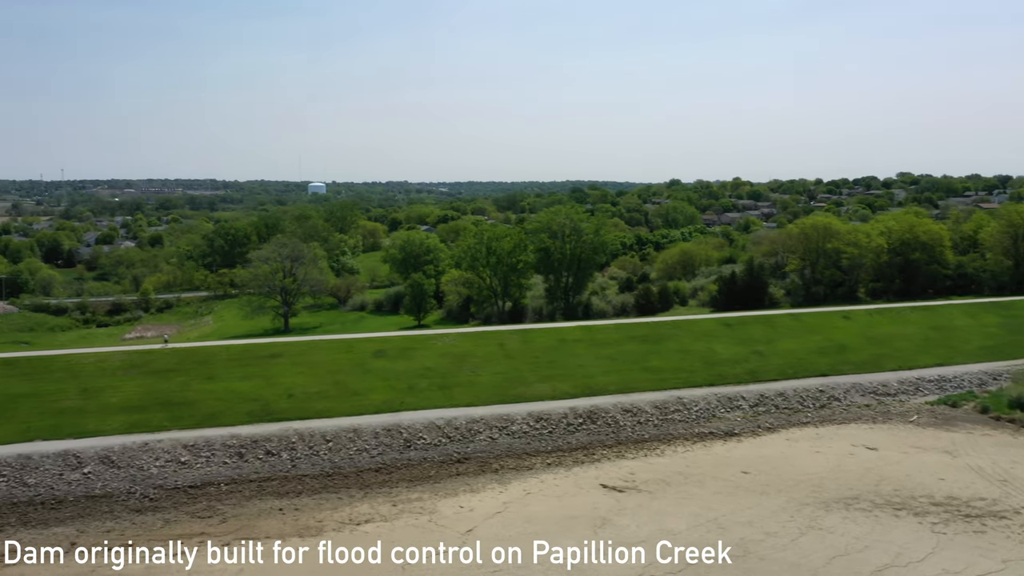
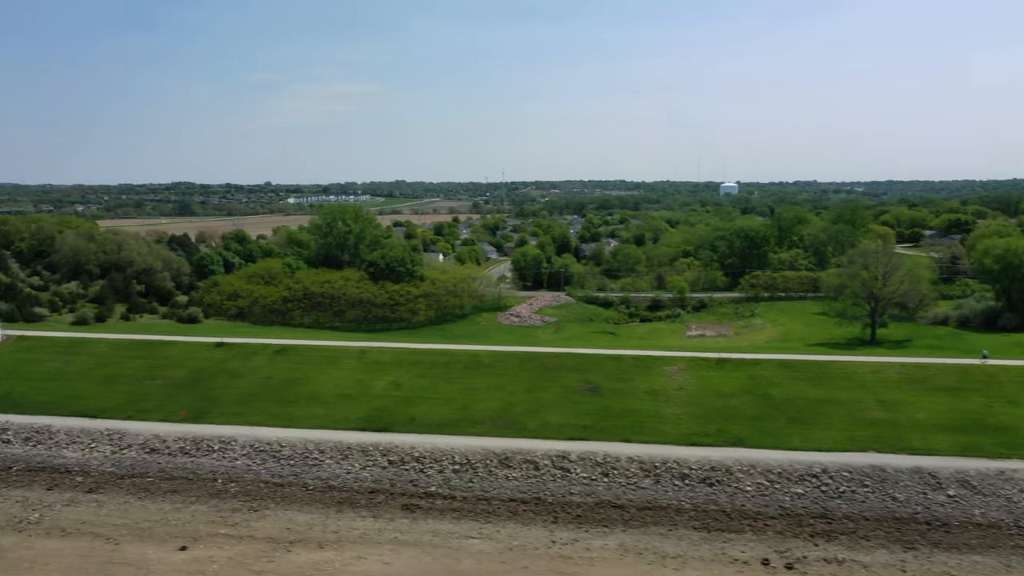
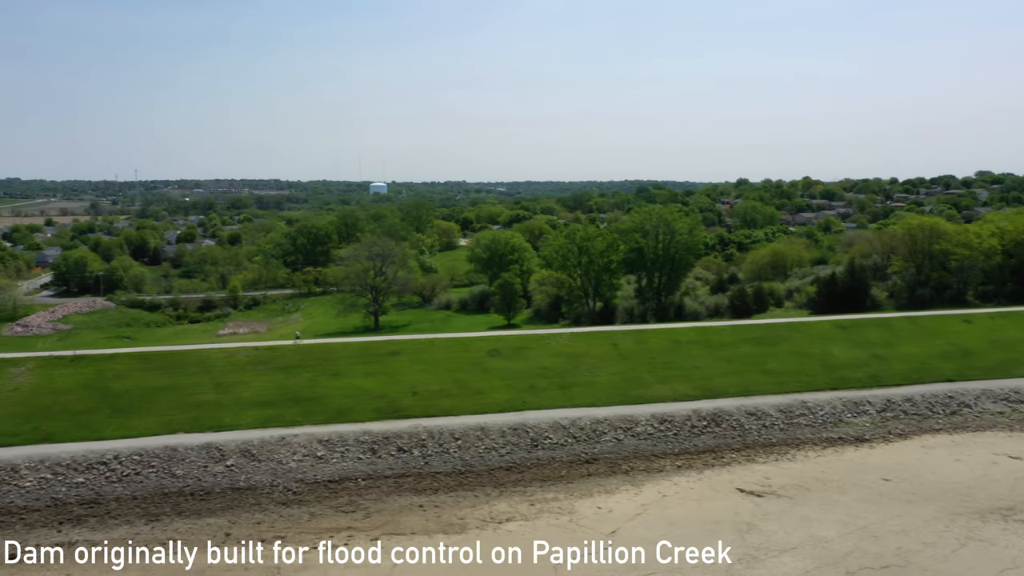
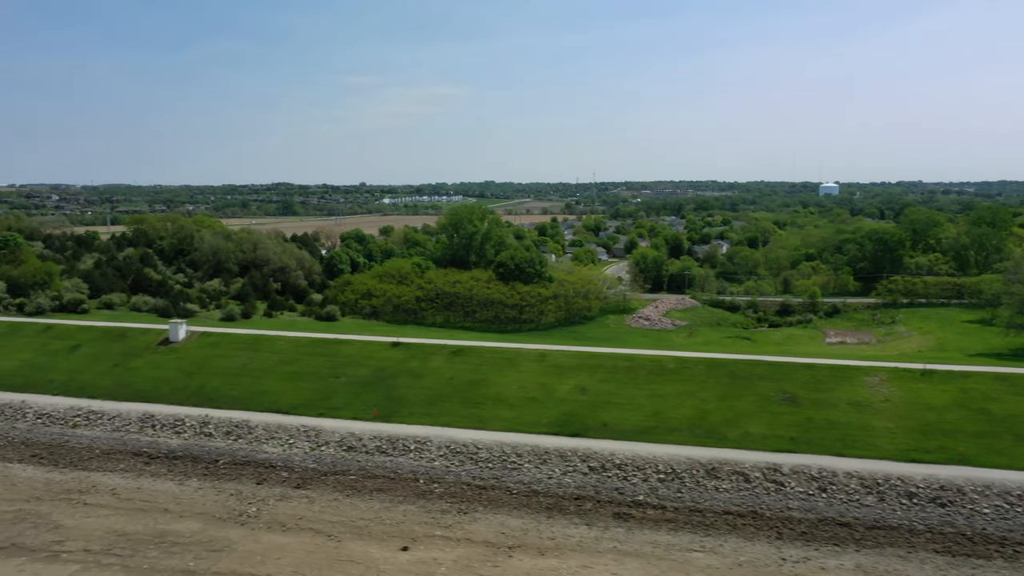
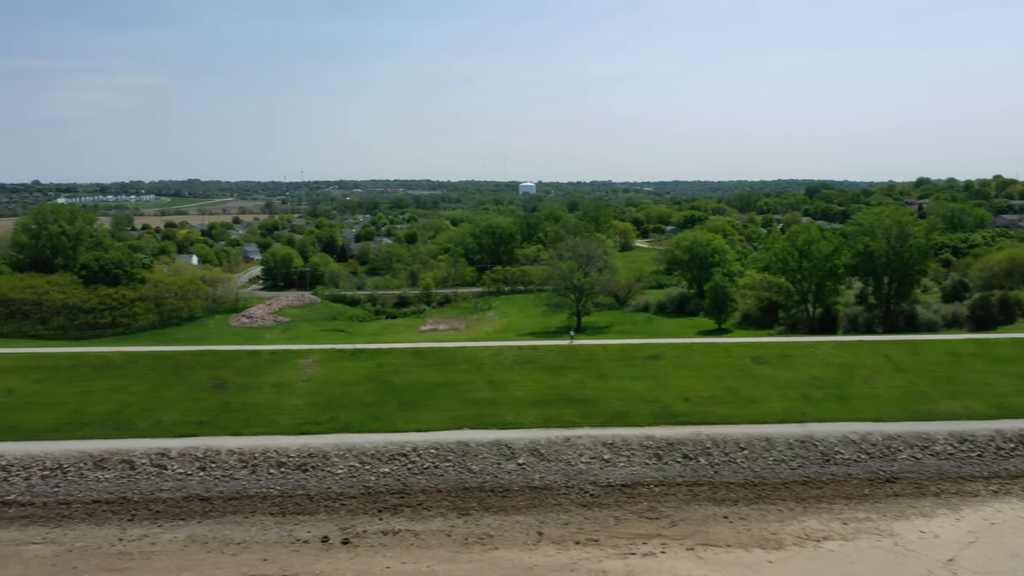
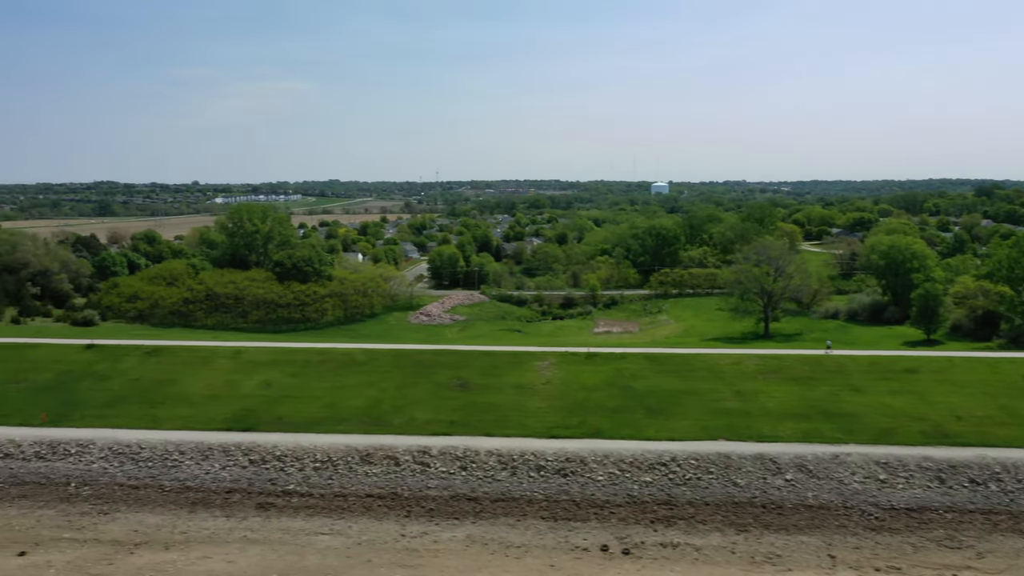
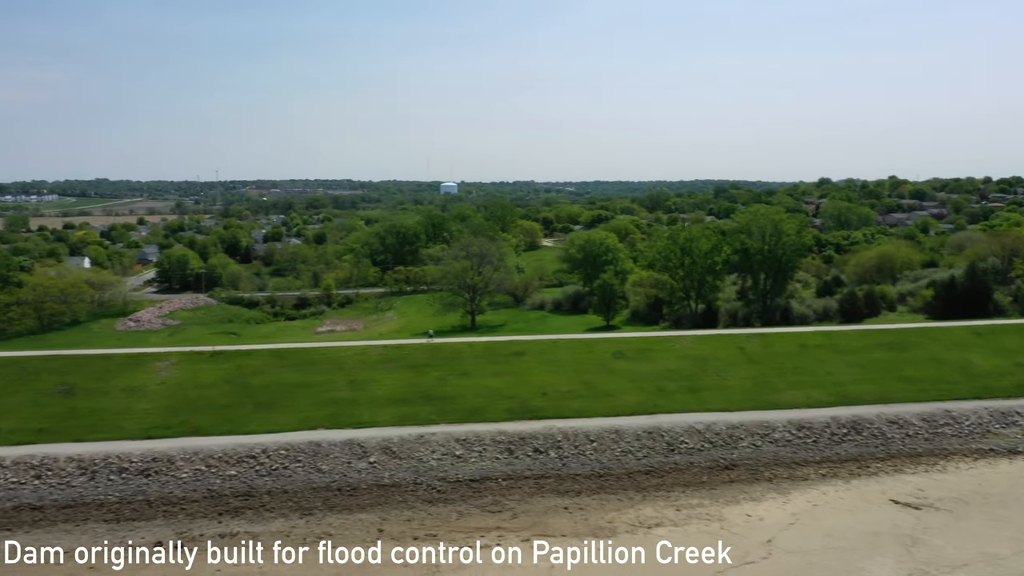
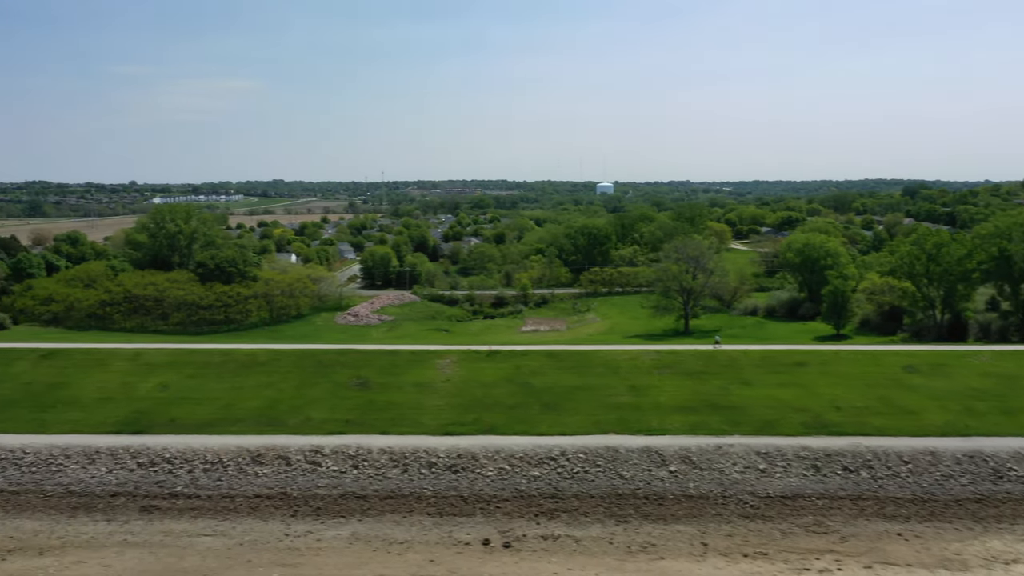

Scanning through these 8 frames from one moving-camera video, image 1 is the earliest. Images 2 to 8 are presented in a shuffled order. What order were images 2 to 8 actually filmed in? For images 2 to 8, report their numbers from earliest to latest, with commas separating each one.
3, 7, 5, 8, 6, 2, 4
